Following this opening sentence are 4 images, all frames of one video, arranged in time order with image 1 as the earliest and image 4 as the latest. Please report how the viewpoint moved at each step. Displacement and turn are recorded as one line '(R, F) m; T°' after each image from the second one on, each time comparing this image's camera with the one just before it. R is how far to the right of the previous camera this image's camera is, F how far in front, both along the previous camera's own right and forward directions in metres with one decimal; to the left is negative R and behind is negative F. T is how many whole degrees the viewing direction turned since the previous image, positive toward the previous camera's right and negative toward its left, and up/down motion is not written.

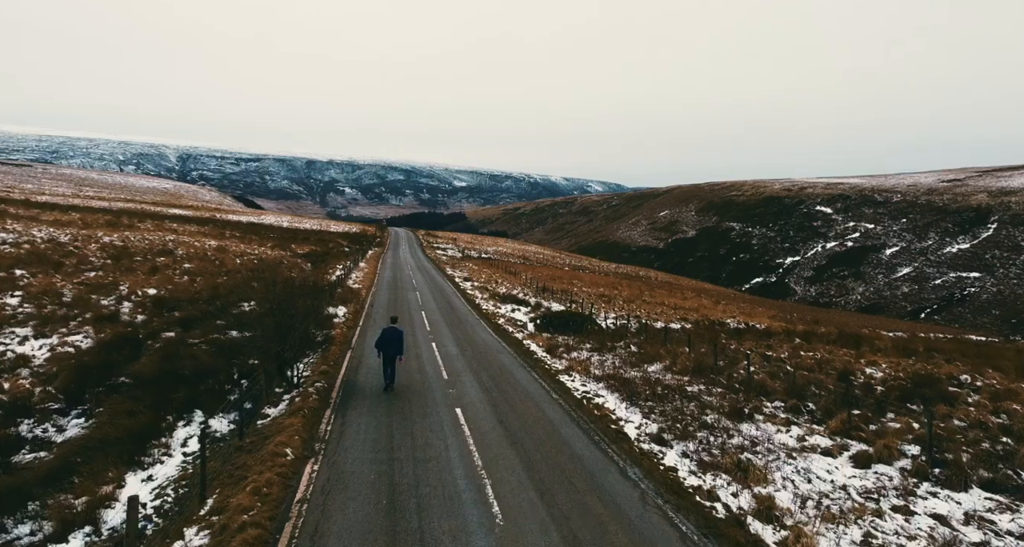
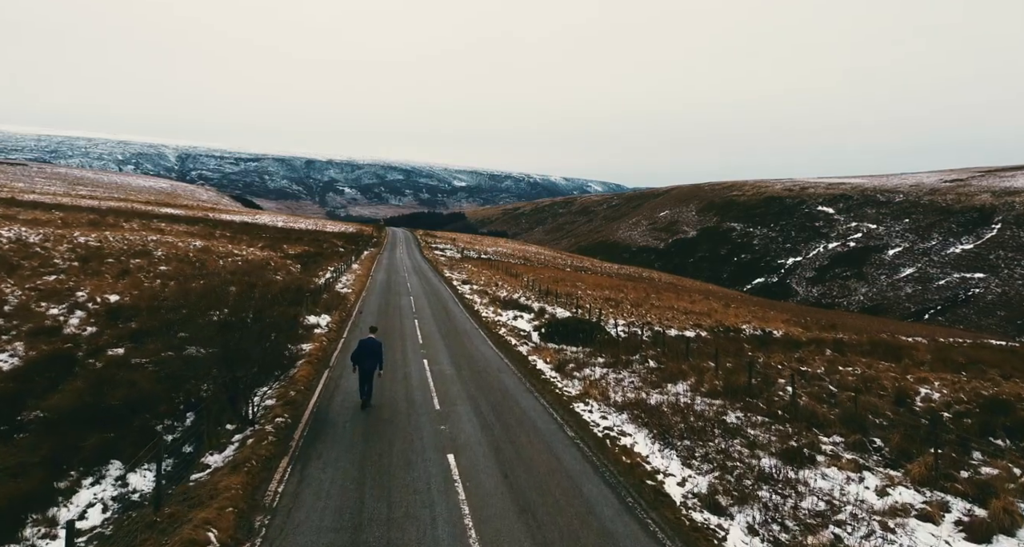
(-0.1, +2.8) m; 0°
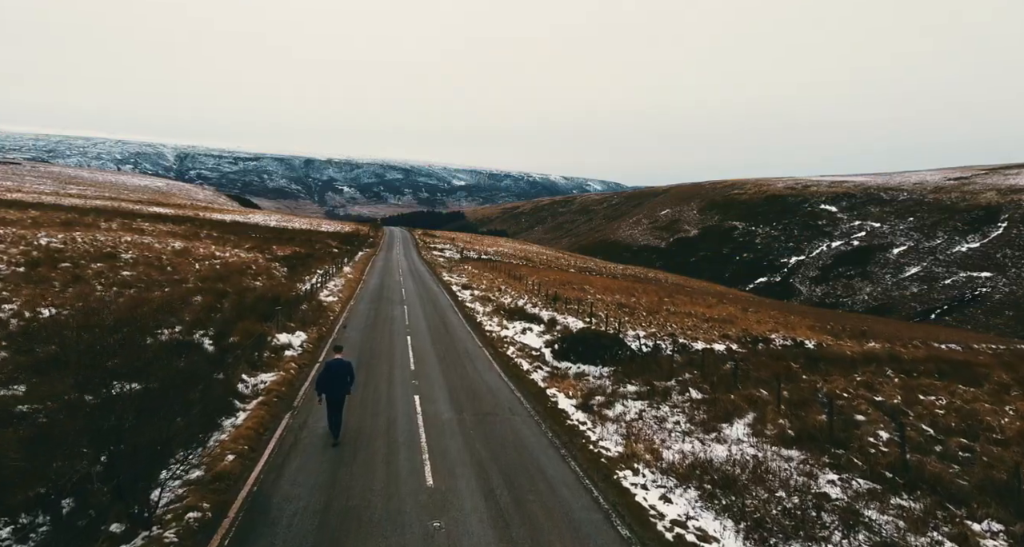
(-0.4, +4.0) m; 0°
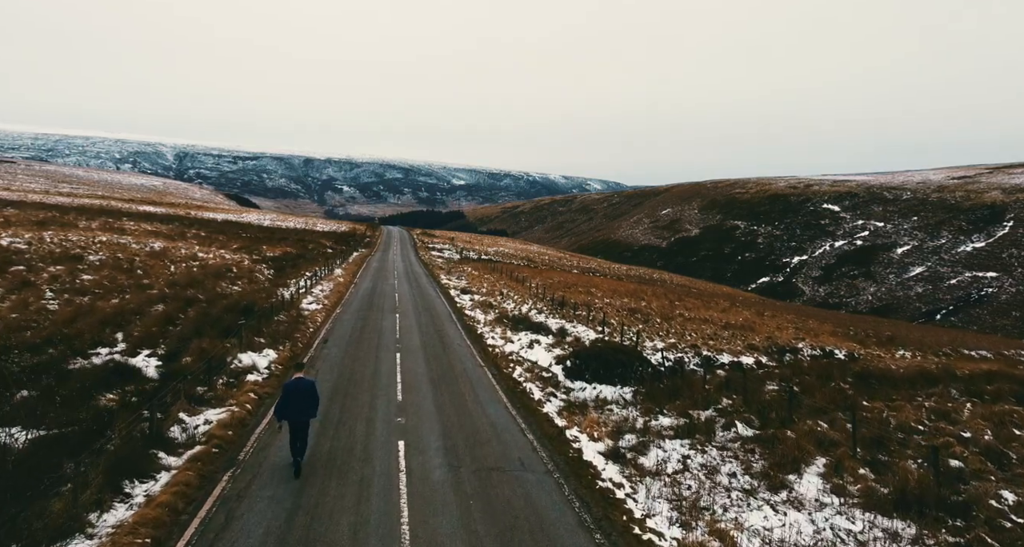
(-0.2, +3.3) m; 0°
